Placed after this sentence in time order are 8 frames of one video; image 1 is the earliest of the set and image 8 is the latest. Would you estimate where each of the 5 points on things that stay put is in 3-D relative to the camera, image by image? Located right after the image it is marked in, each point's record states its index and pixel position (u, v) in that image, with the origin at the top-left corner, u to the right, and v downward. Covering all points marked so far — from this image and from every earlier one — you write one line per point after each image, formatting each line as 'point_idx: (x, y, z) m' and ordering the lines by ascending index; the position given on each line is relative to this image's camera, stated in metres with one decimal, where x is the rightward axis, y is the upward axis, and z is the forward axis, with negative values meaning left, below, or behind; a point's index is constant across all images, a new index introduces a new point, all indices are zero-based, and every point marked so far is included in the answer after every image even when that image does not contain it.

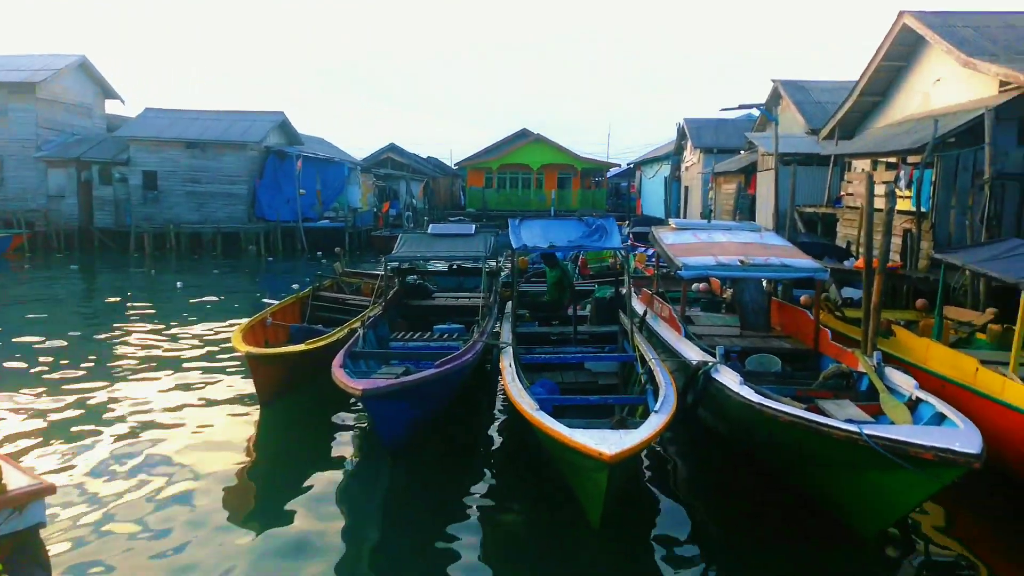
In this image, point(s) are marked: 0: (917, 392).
0: (+2.6, -0.7, +5.2) m
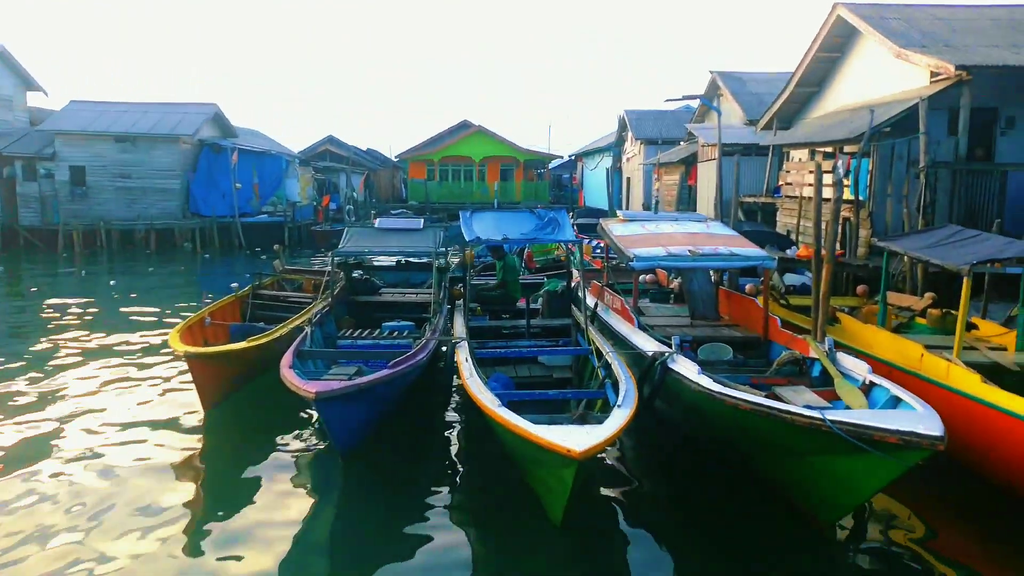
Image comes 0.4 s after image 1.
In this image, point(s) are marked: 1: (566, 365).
0: (+2.3, -0.6, +5.3) m
1: (+0.5, -0.7, +7.3) m
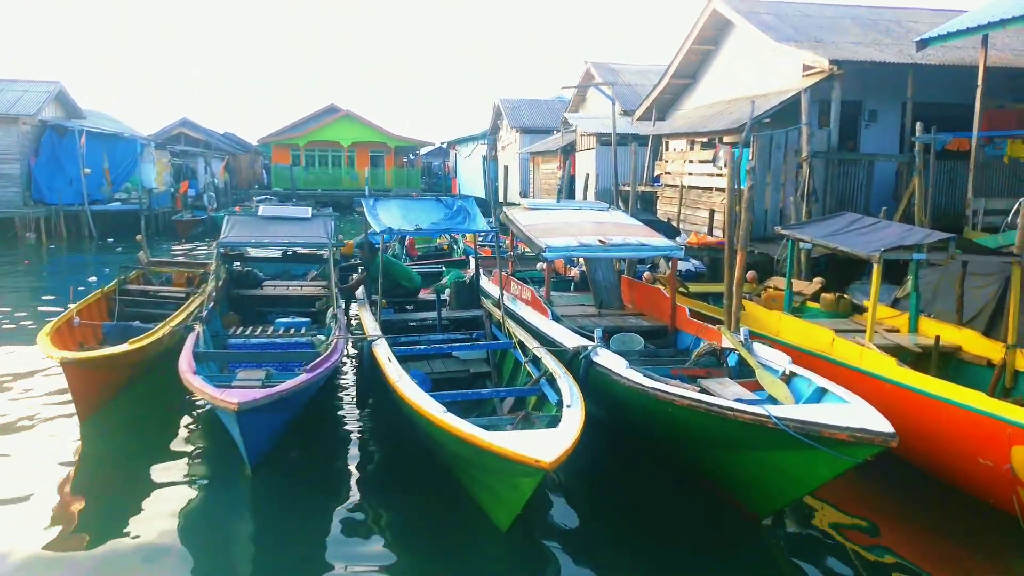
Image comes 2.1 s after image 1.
0: (+1.8, -0.5, +5.3) m
1: (-0.3, -0.6, +7.0) m
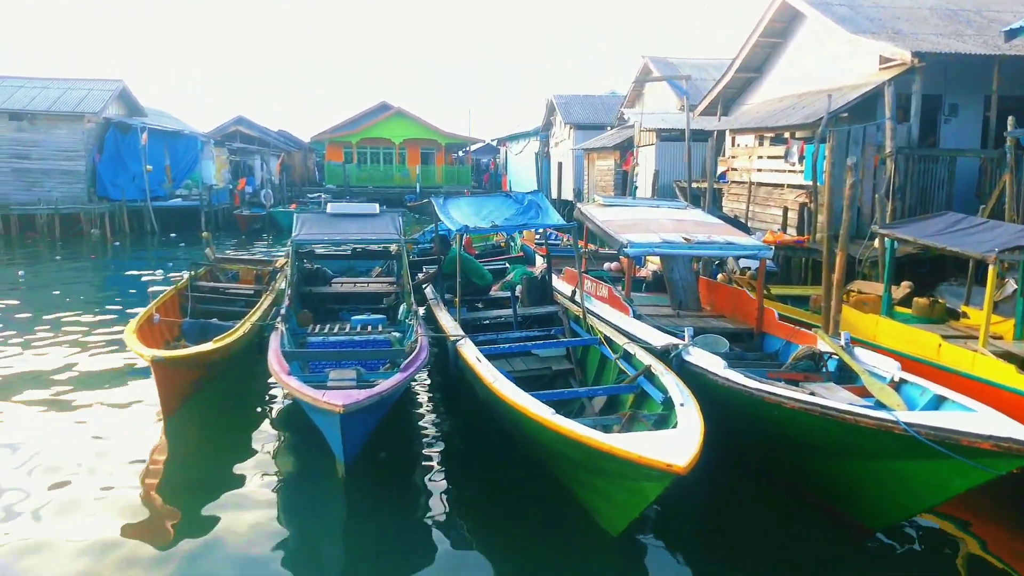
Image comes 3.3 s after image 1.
0: (+2.4, -0.5, +5.0) m
1: (+0.4, -0.6, +6.8) m
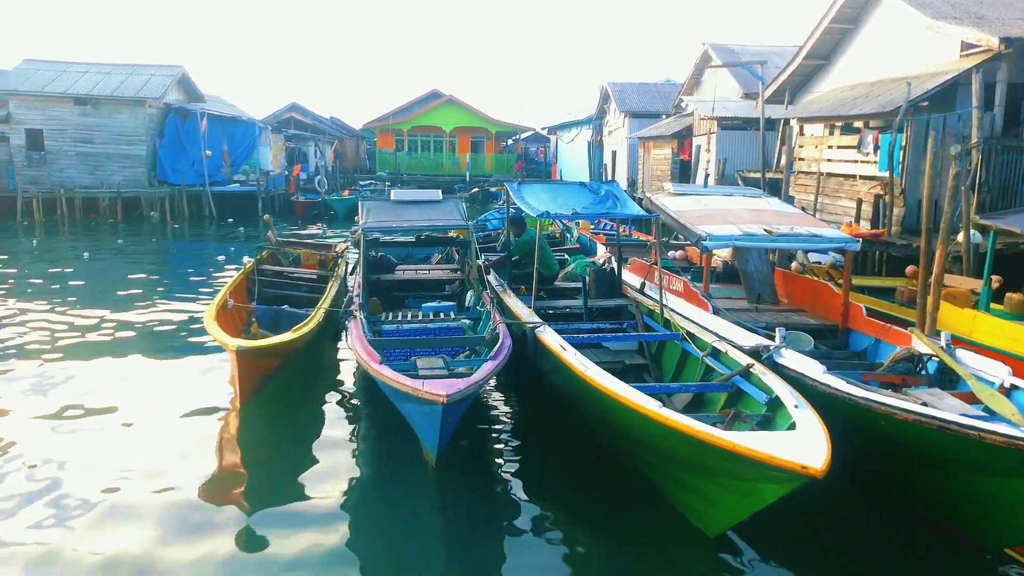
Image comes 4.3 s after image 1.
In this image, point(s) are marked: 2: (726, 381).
0: (+2.9, -0.5, +4.7) m
1: (+1.0, -0.5, +6.6) m
2: (+1.2, -0.6, +4.8) m
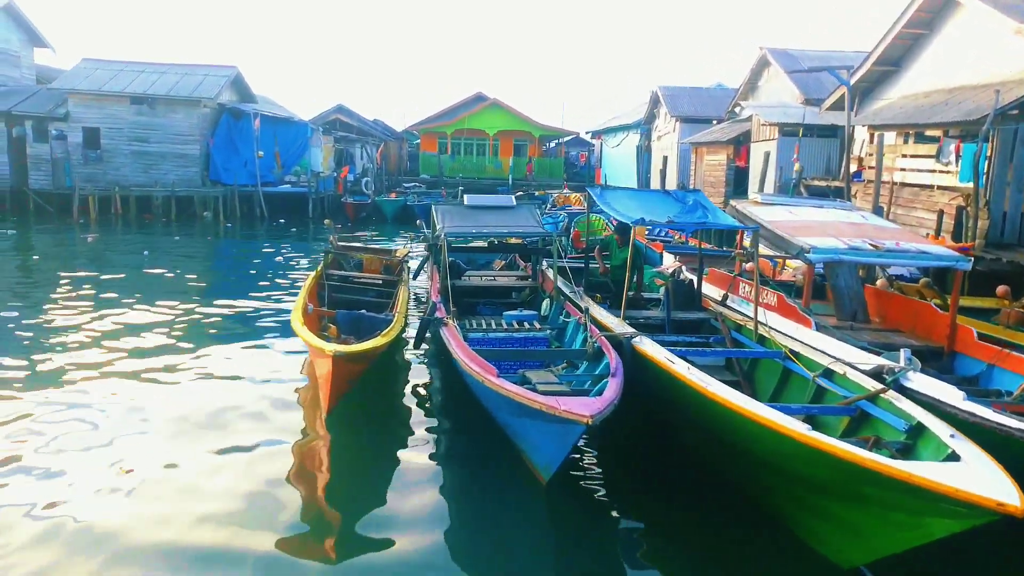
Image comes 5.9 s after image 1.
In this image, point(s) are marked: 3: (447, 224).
0: (+3.5, -0.6, +4.4) m
1: (+1.7, -0.6, +6.4) m
2: (+1.9, -0.7, +4.5) m
3: (-0.7, +0.7, +8.7) m
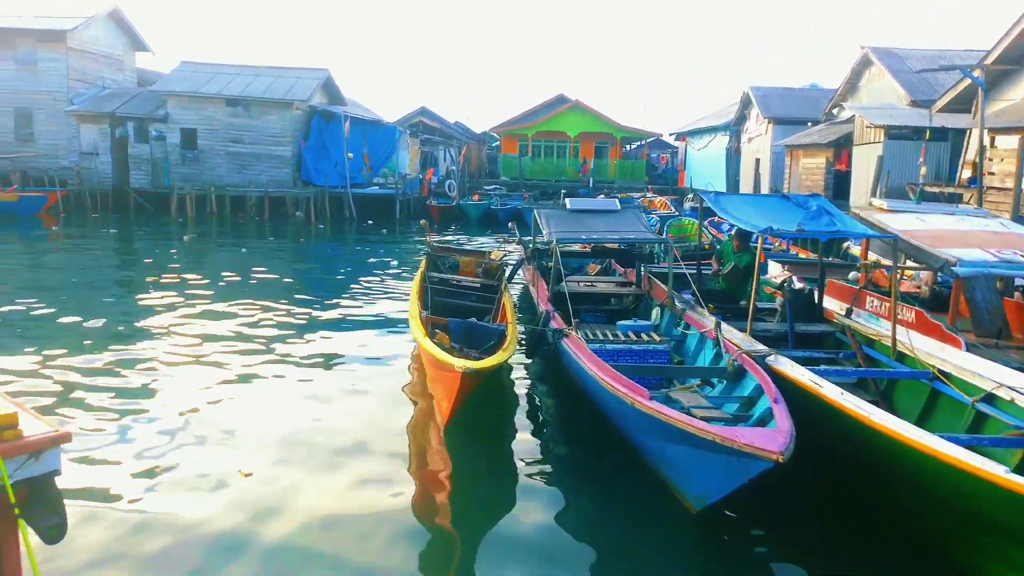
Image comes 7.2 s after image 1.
0: (+4.2, -0.8, +3.8) m
1: (+2.5, -0.7, +5.9) m
2: (+2.6, -0.8, +4.1) m
3: (+0.4, +0.6, +8.5) m
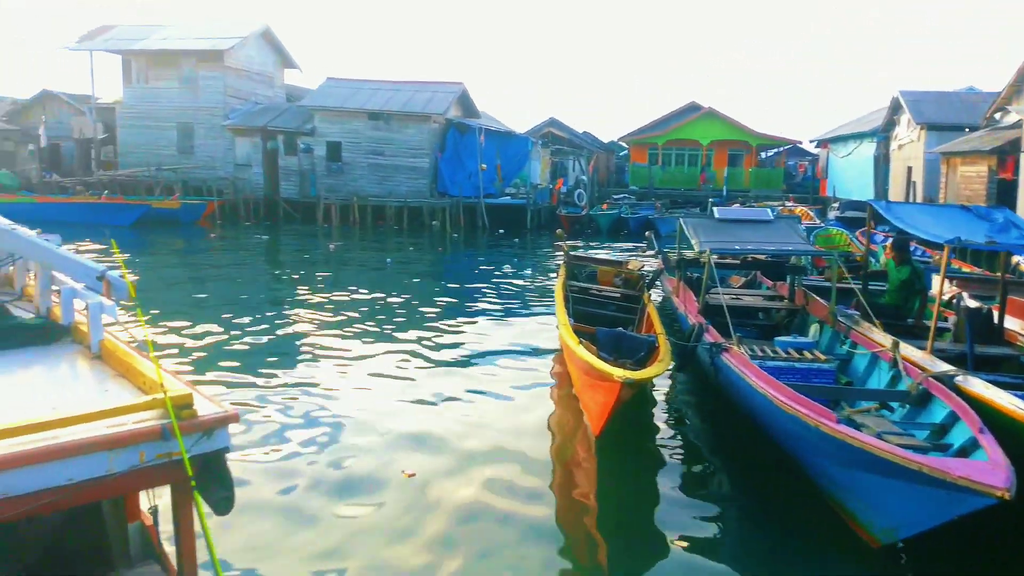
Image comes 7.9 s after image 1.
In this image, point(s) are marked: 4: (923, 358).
0: (+4.9, -0.9, +3.1) m
1: (+3.6, -0.8, +5.4) m
2: (+3.4, -0.9, +3.6) m
3: (+1.9, +0.5, +8.3) m
4: (+2.8, -0.5, +5.8) m
